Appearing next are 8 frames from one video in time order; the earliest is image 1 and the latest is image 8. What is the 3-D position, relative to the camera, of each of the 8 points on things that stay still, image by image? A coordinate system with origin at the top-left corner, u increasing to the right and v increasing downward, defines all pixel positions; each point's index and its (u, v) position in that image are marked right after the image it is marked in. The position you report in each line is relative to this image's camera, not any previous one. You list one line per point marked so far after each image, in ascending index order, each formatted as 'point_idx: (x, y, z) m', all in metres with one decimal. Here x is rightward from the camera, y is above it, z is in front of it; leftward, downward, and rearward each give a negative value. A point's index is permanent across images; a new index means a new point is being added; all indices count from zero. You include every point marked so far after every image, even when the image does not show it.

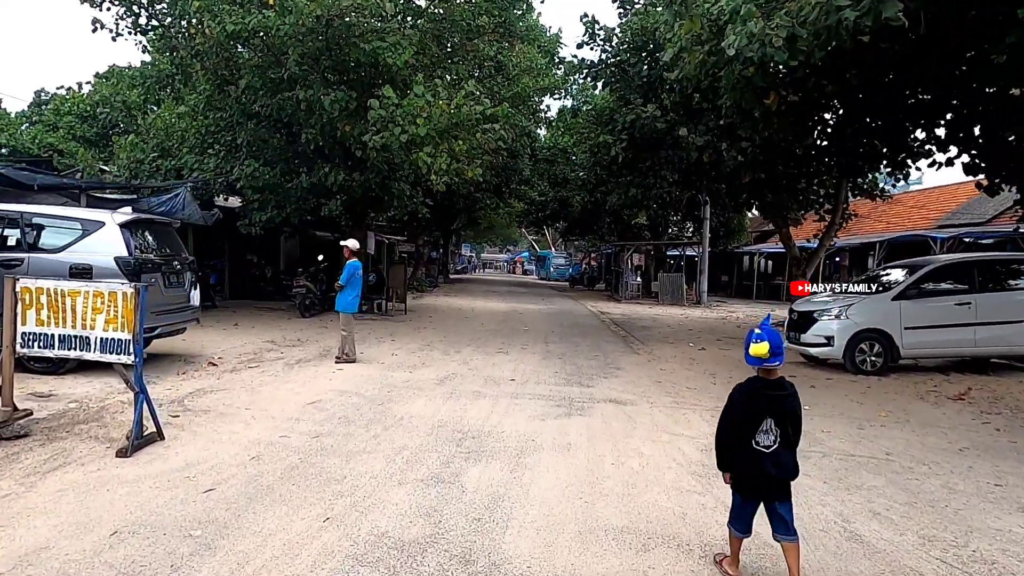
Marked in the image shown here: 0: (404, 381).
0: (-1.5, -1.3, +9.1) m
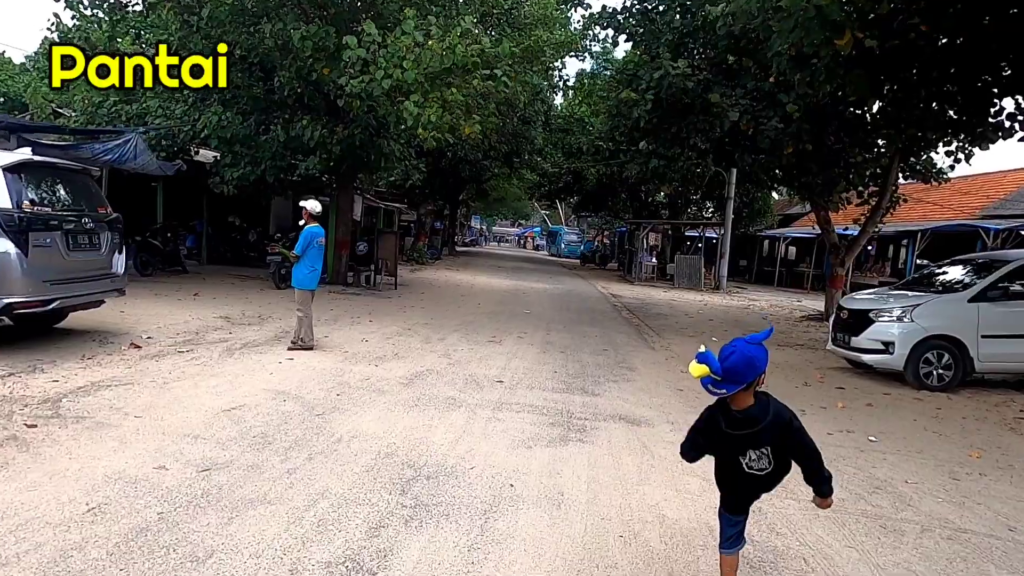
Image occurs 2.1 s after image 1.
0: (-1.7, -1.0, +7.3) m
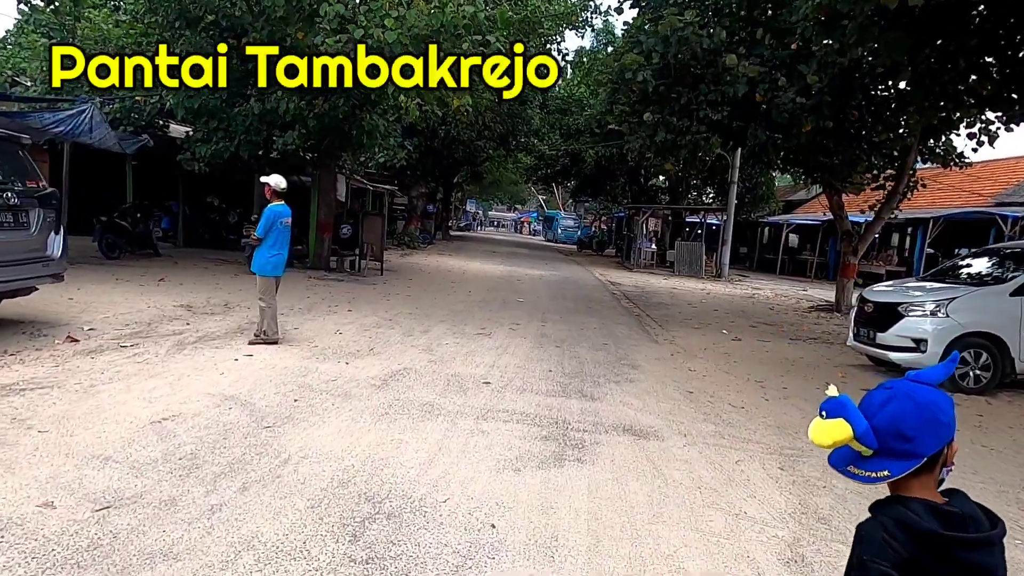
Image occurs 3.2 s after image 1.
0: (-1.8, -0.9, +6.4) m
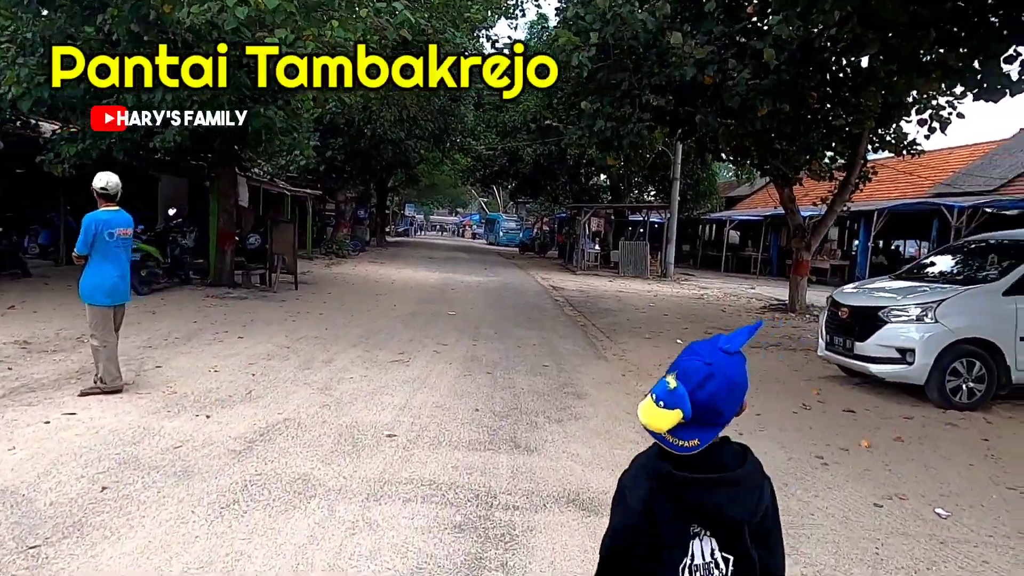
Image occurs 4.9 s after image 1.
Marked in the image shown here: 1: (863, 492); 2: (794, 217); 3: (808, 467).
0: (-2.4, -1.1, +4.7) m
1: (+2.5, -1.5, +4.7) m
2: (+6.3, +1.6, +14.9) m
3: (+2.4, -1.4, +5.2) m
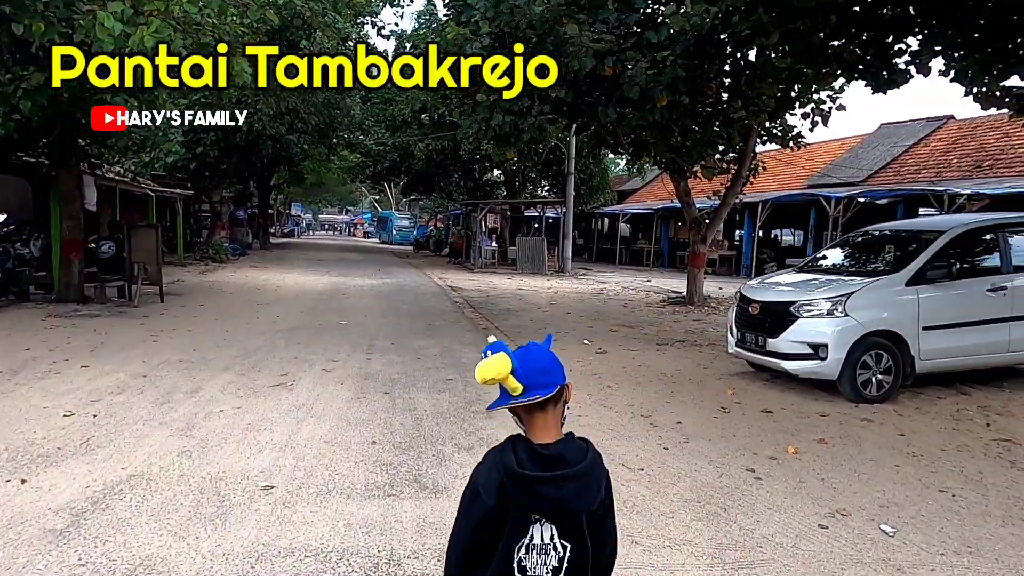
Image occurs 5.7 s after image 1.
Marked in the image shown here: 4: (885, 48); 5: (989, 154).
0: (-3.0, -1.3, +3.5) m
1: (+1.9, -1.5, +4.4) m
2: (+4.0, +1.8, +14.9) m
3: (+1.7, -1.4, +4.8) m
4: (+4.8, +3.1, +8.6) m
5: (+14.3, +4.0, +19.8) m
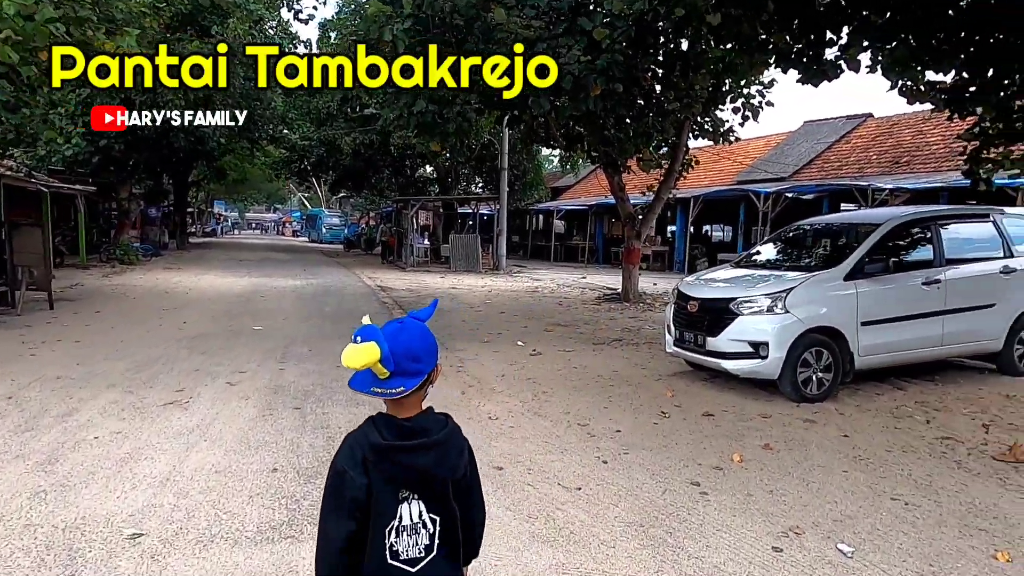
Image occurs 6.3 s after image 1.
0: (-3.3, -1.4, +2.7) m
1: (+1.5, -1.5, +4.0) m
2: (+2.4, +1.8, +14.7) m
3: (+1.2, -1.4, +4.4) m
4: (+3.9, +3.2, +8.4) m
5: (+12.2, +4.3, +20.5) m
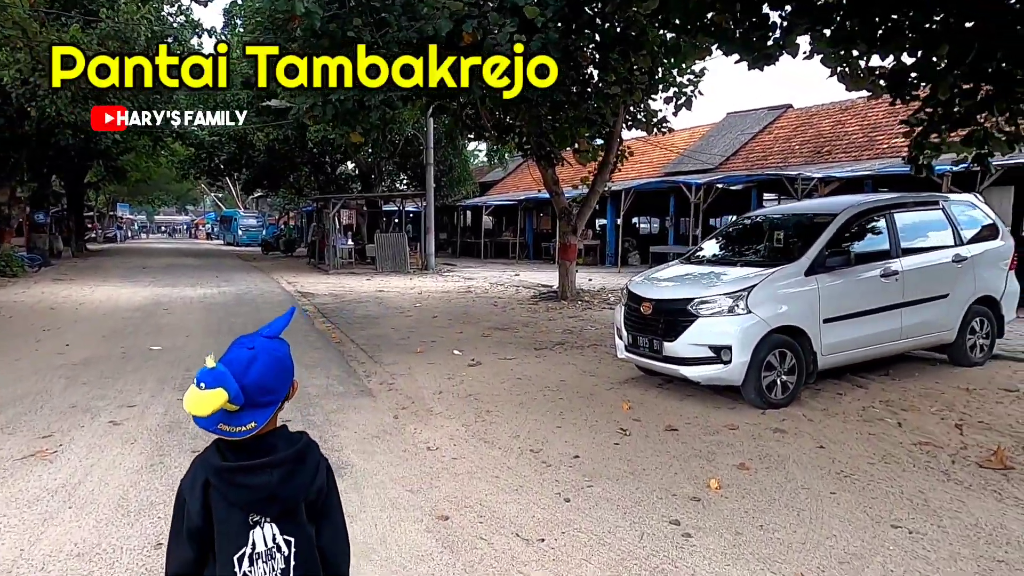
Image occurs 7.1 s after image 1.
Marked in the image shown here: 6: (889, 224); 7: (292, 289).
0: (-3.4, -1.6, +1.5) m
1: (+1.2, -1.5, +3.3) m
2: (+1.0, +1.9, +14.0) m
3: (+0.9, -1.5, +3.7) m
4: (+3.0, +3.2, +8.0) m
5: (+9.9, +4.7, +20.9) m
6: (+4.1, +0.7, +7.2) m
7: (-5.9, 0.0, +17.7) m
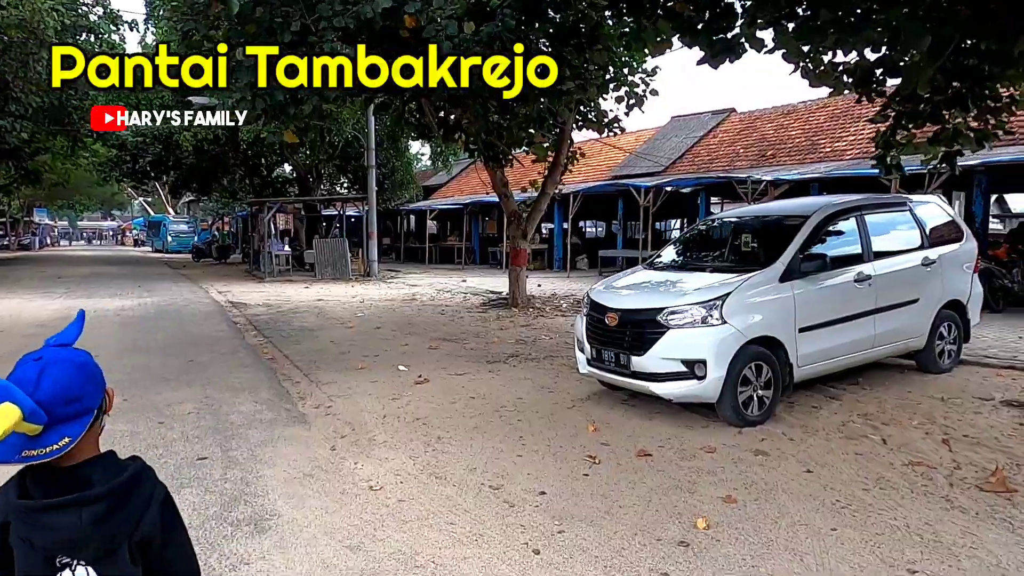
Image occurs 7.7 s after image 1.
0: (-3.4, -1.7, +0.6) m
1: (+1.1, -1.6, +2.7) m
2: (-0.1, +1.7, +13.4) m
3: (+0.7, -1.5, +3.1) m
4: (+2.4, +3.2, +7.6) m
5: (+8.2, +4.6, +21.0) m
6: (+3.6, +0.7, +6.8) m
7: (-7.2, -0.3, +16.5) m
